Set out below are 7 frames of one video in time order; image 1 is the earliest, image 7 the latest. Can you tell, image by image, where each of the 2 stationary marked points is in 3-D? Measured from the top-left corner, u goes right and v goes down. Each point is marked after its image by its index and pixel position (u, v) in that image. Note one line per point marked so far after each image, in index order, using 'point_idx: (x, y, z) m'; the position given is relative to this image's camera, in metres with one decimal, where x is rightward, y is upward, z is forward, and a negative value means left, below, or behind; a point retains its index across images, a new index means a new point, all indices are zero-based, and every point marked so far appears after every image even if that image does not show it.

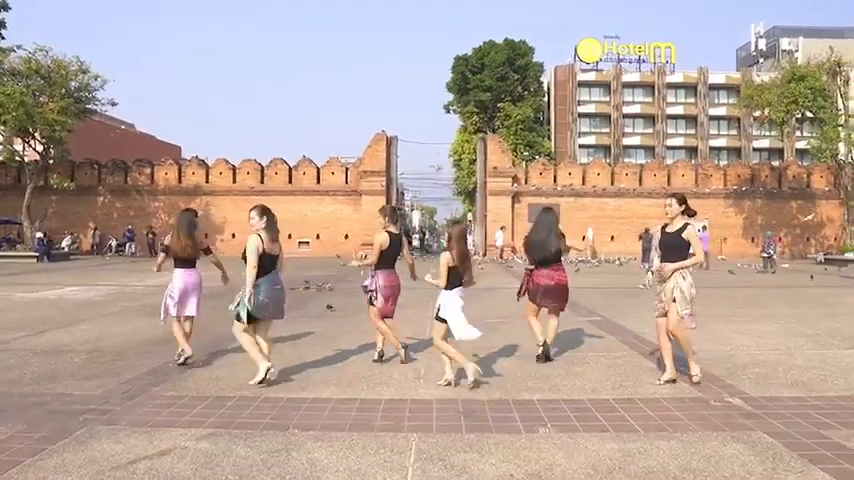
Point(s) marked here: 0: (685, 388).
0: (+2.8, -1.6, +6.9) m
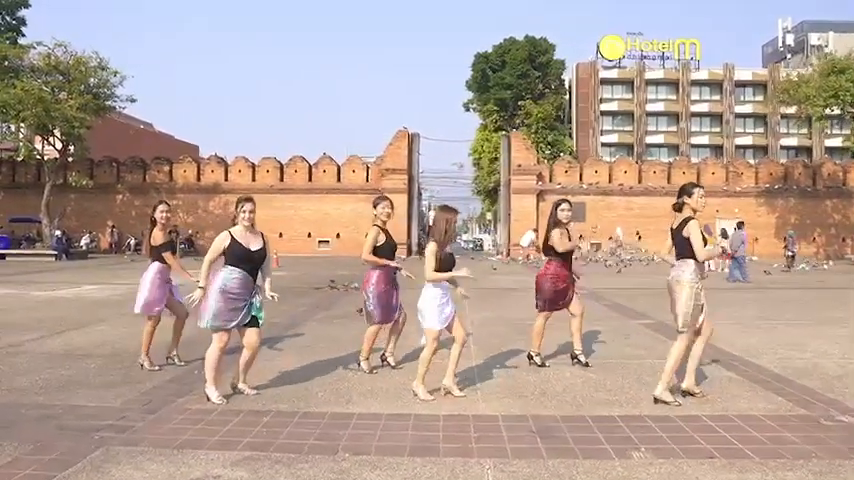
0: (+3.4, -1.5, +6.0) m
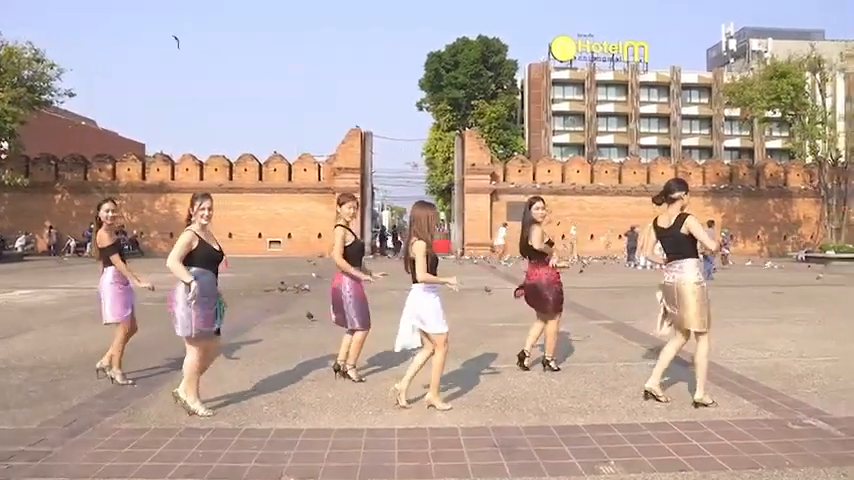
0: (+3.0, -1.5, +5.9) m
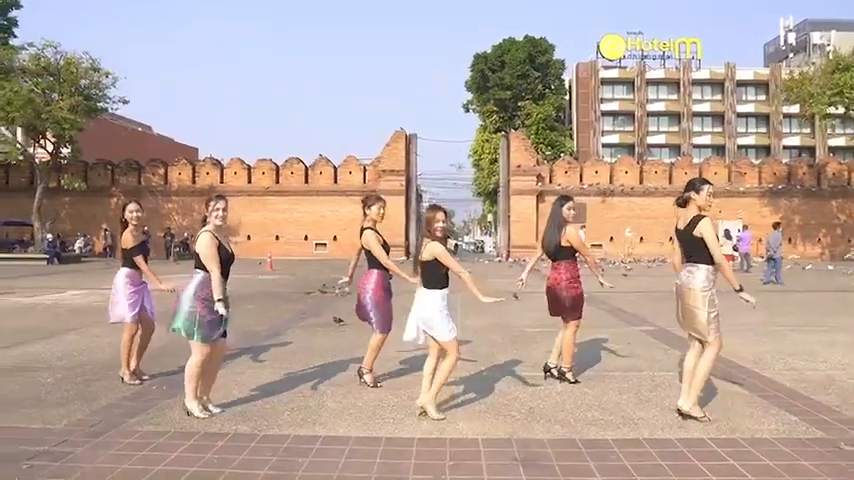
0: (+3.2, -1.6, +5.5) m
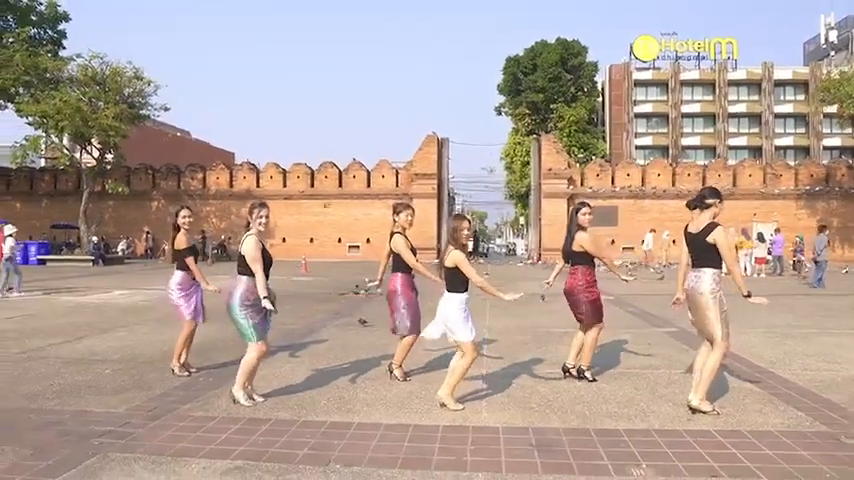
0: (+3.4, -1.6, +5.8) m
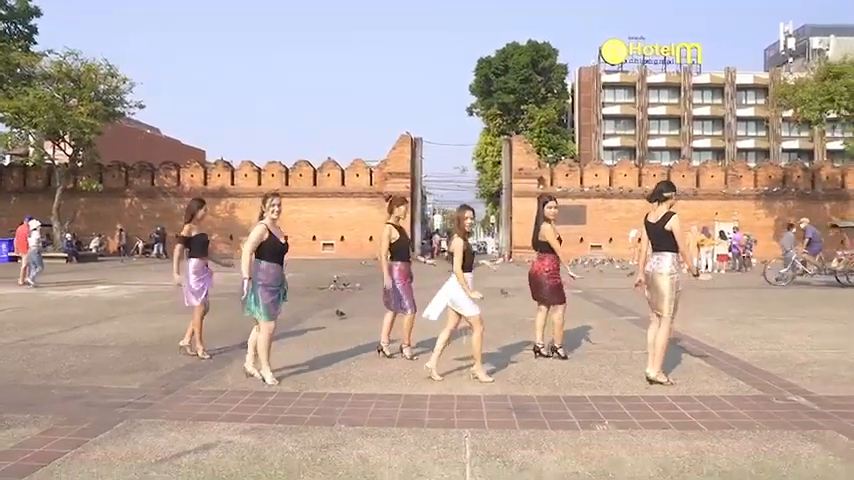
0: (+3.3, -1.5, +6.6) m
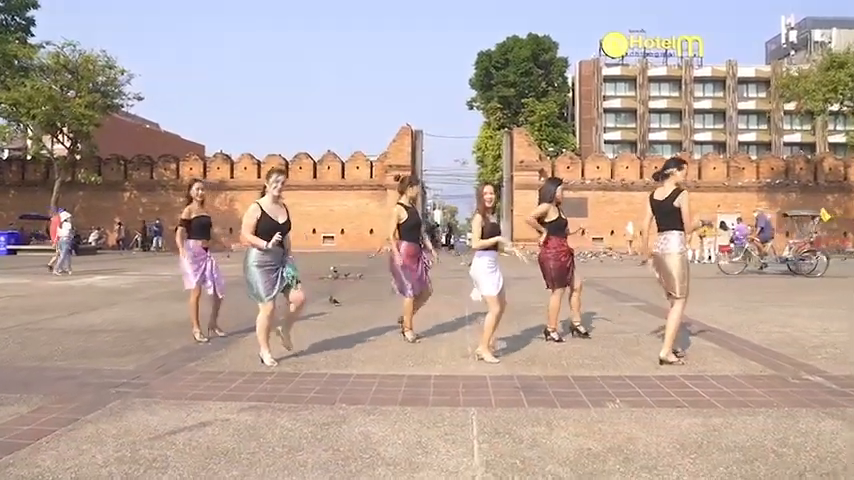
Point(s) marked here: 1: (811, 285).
0: (+3.3, -1.3, +6.4) m
1: (+9.4, -1.1, +15.6) m
